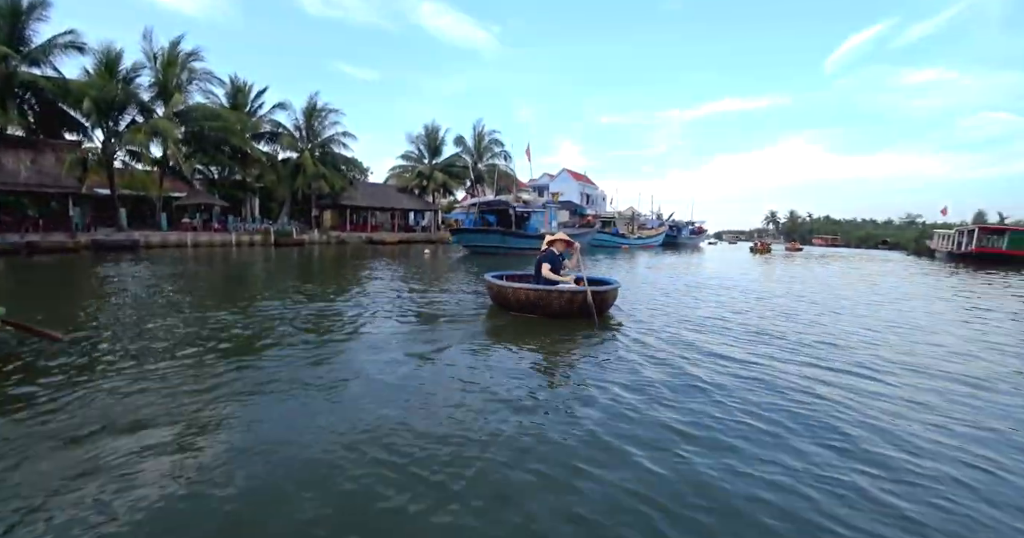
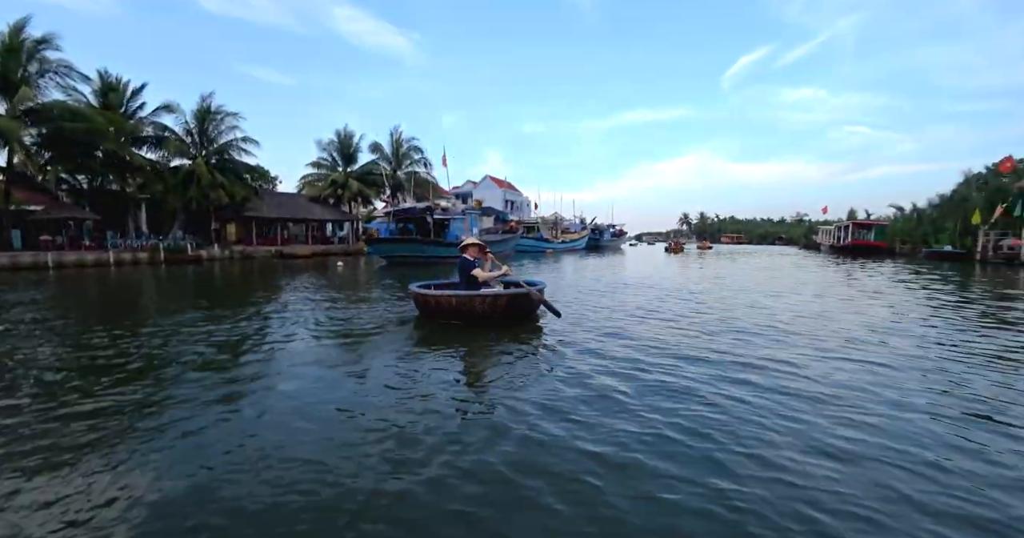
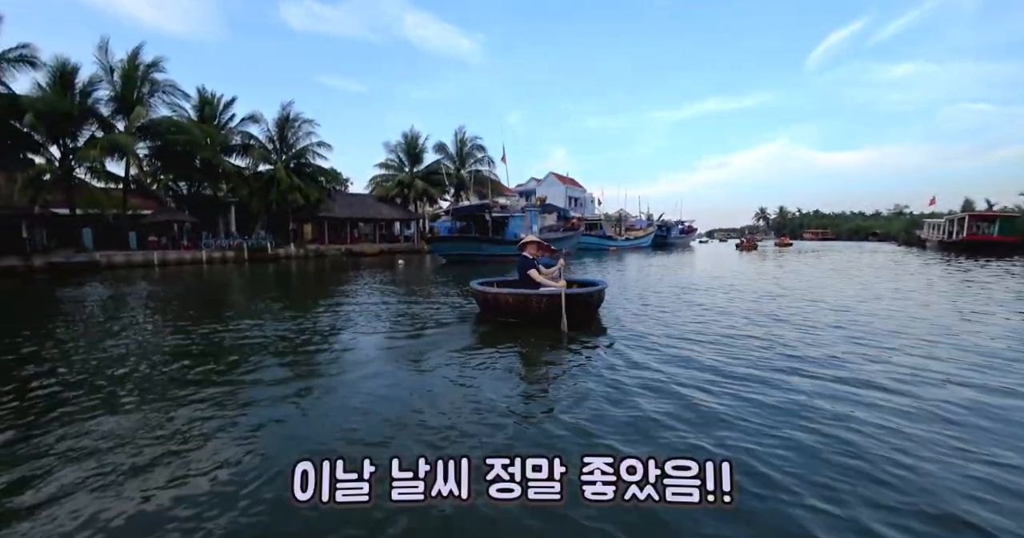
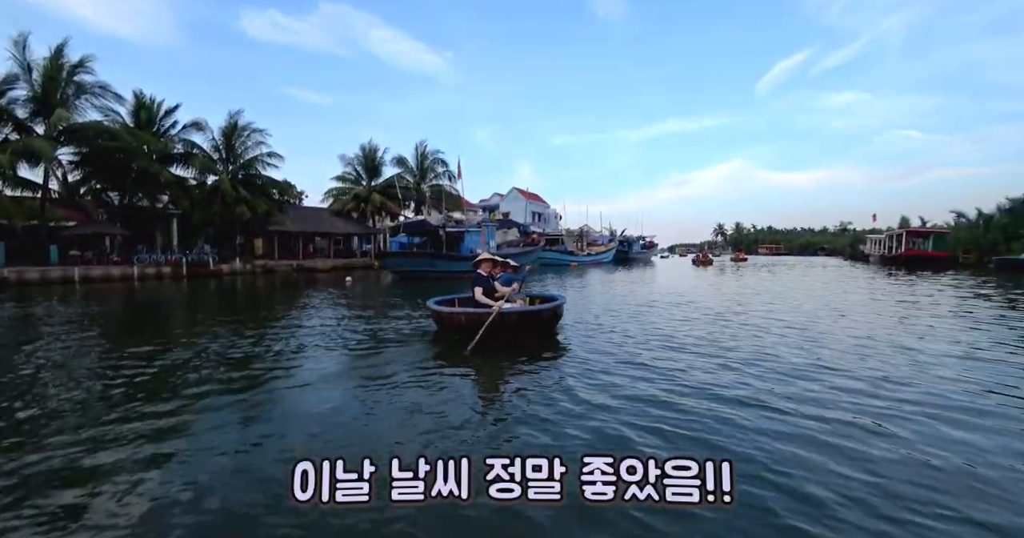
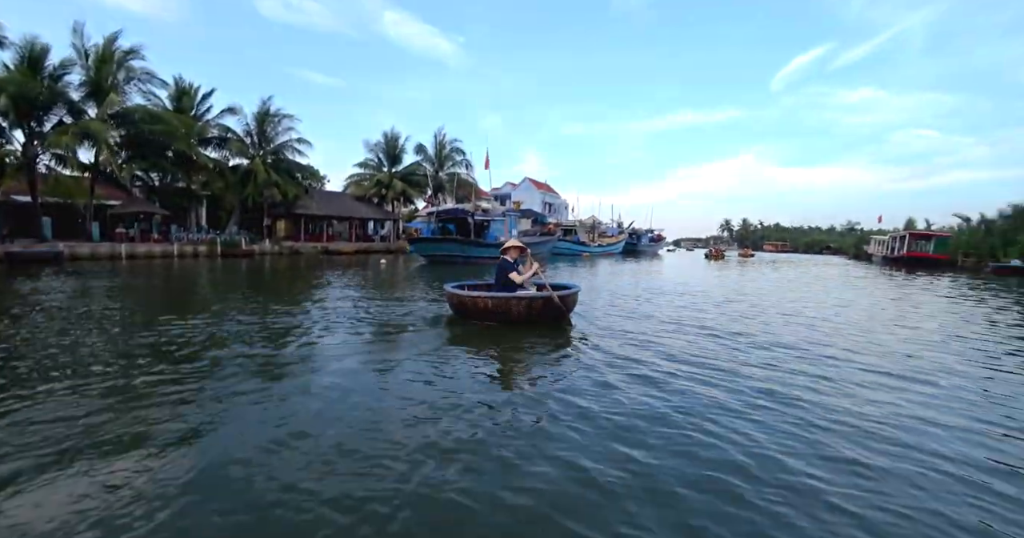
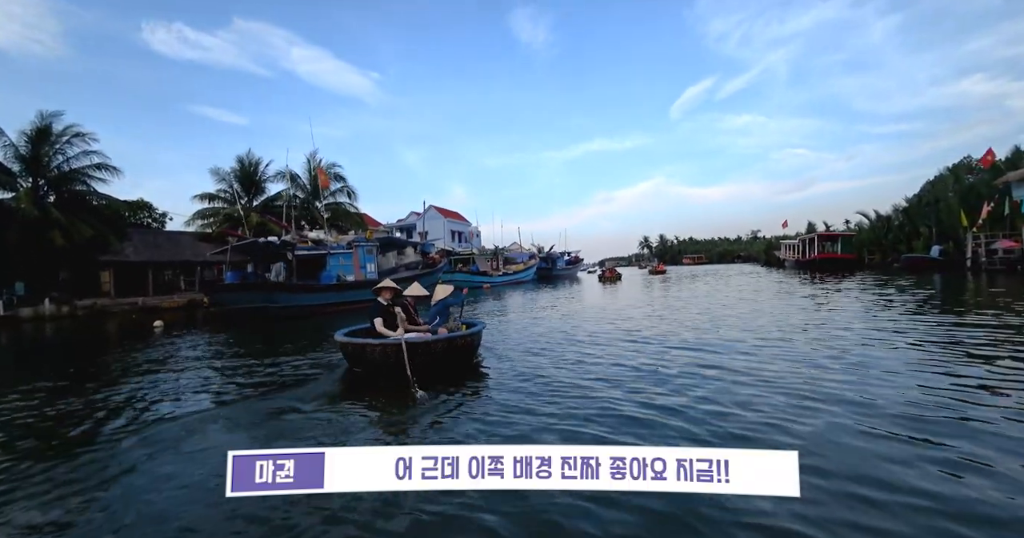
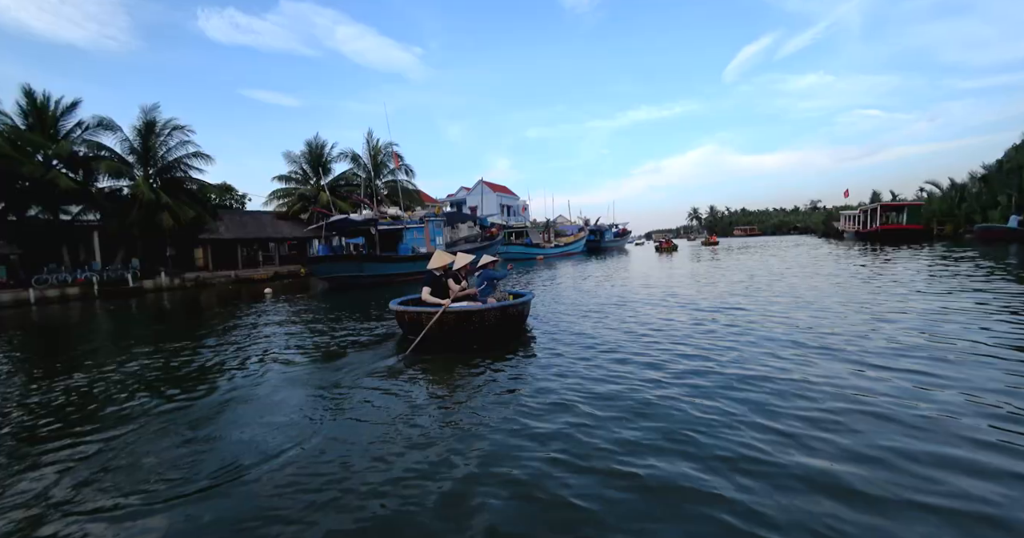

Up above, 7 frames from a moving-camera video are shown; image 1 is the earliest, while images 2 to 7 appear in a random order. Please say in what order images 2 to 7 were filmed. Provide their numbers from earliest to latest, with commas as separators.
5, 2, 3, 4, 7, 6
